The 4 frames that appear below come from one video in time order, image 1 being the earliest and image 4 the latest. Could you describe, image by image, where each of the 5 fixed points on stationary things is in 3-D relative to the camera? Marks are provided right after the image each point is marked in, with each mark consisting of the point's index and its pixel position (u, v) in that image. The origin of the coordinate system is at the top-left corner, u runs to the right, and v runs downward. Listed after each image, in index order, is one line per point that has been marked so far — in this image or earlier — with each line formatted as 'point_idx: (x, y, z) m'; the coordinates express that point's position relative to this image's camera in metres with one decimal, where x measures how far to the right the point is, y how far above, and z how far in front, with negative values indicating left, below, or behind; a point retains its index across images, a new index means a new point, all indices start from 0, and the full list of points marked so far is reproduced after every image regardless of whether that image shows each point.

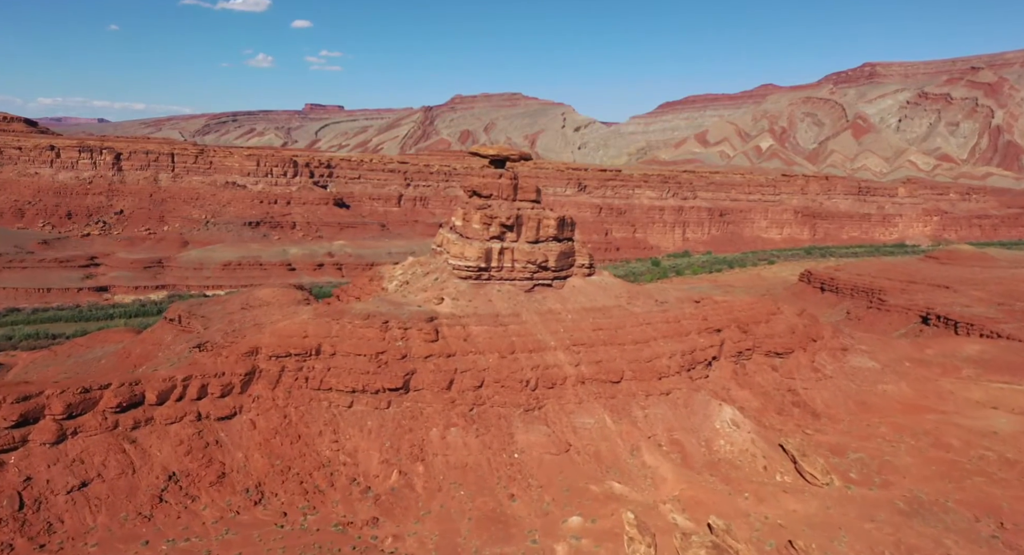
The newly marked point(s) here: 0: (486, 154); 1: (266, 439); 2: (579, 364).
0: (-0.7, +3.2, +17.5) m
1: (-4.1, -2.7, +11.0) m
2: (+1.4, -1.7, +13.4) m
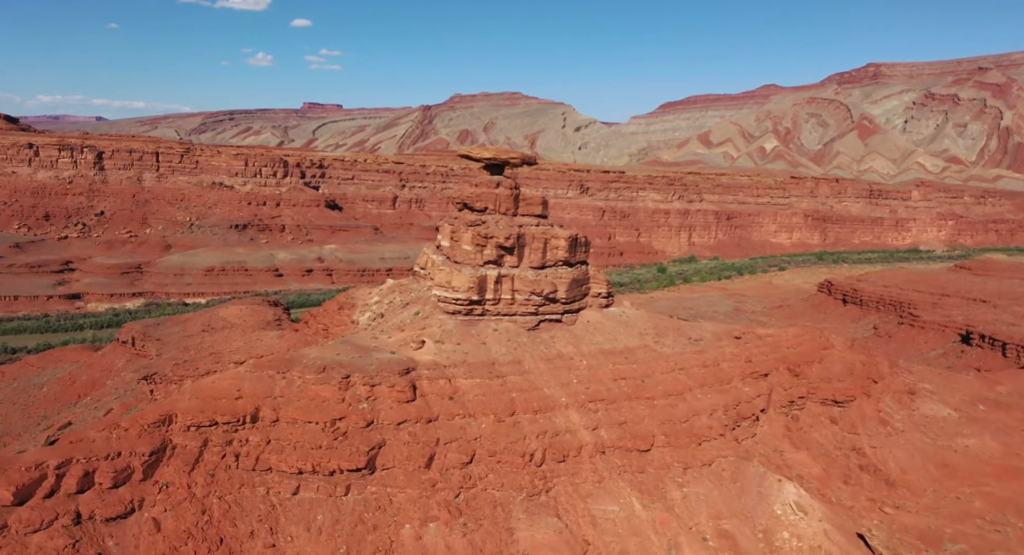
0: (-0.7, +2.6, +14.5) m
1: (-4.1, -3.2, +8.0) m
2: (+1.3, -2.3, +10.4) m
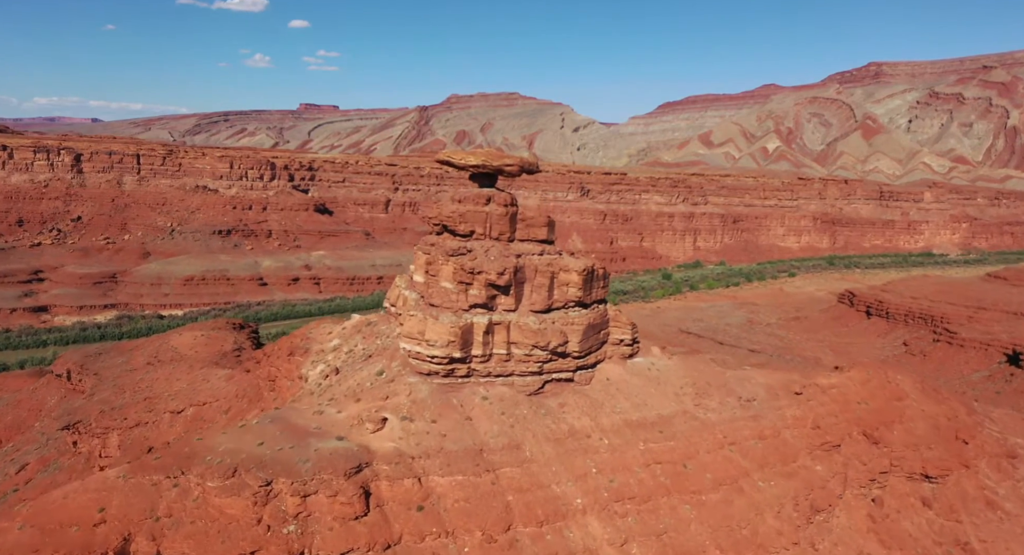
0: (-0.8, +2.0, +11.5) m
1: (-4.1, -3.9, +5.0) m
2: (+1.3, -2.9, +7.4) m
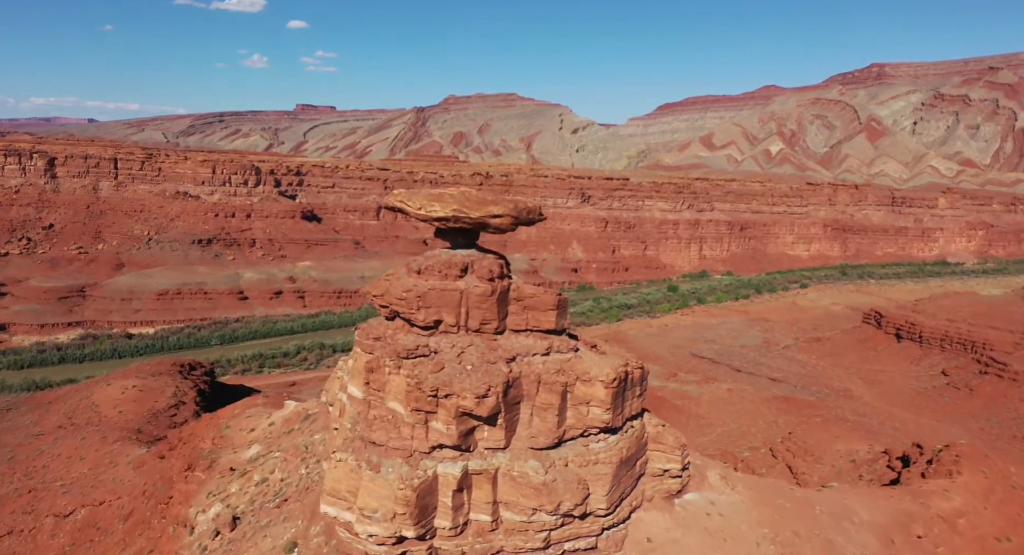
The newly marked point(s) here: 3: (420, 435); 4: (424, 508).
0: (-0.9, +1.0, +8.2) m
1: (-4.2, -4.8, +1.7) m
2: (+1.2, -3.9, +4.1) m
3: (-0.7, -1.2, +5.6) m
4: (-0.7, -1.7, +5.4) m
